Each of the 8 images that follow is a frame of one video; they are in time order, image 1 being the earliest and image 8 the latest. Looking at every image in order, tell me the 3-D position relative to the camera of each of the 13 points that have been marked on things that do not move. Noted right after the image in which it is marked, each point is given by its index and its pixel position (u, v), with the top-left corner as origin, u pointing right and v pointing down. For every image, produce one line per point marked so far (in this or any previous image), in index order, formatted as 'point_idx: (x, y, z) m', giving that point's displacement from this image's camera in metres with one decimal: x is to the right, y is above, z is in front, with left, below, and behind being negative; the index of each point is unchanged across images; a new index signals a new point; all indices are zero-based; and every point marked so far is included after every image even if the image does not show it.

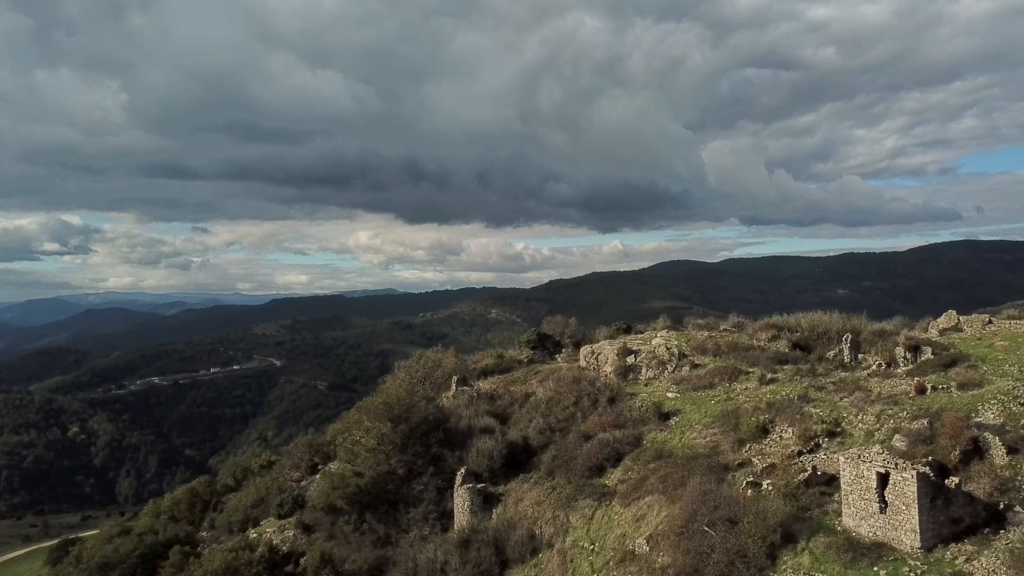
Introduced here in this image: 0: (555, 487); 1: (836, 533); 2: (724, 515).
0: (+1.1, -4.8, +18.9) m
1: (+5.7, -4.3, +13.7) m
2: (+3.9, -4.2, +14.5) m
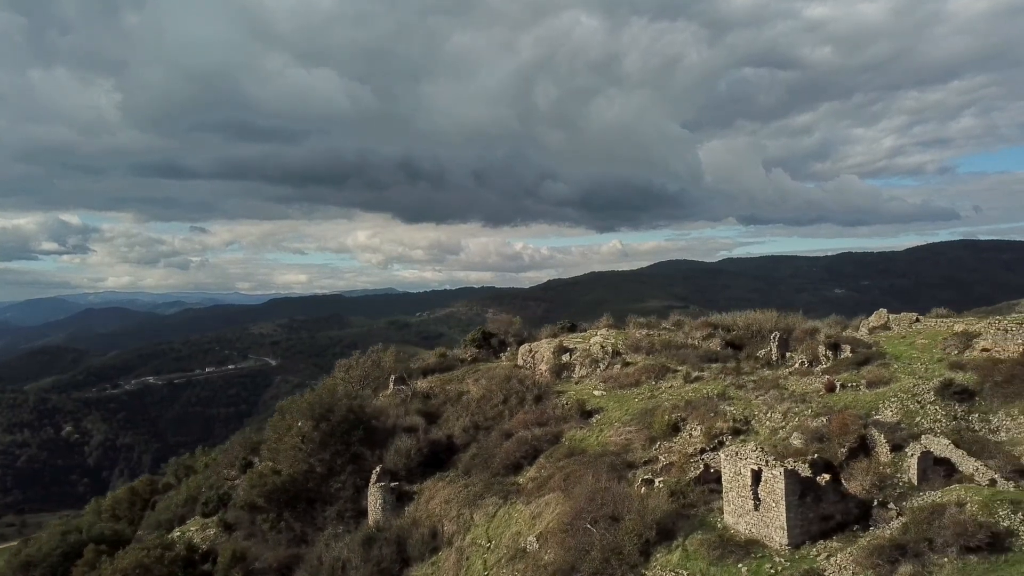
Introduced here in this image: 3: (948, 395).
0: (-1.1, -4.8, +18.9) m
1: (+3.6, -4.2, +13.7) m
2: (+1.7, -4.2, +14.5) m
3: (+9.0, -2.2, +16.2) m
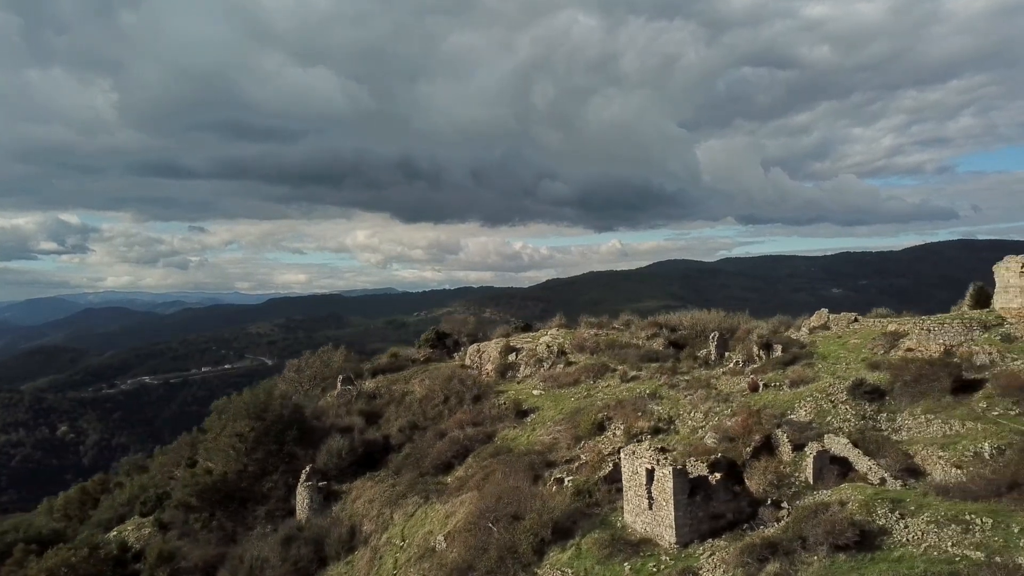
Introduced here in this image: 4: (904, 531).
0: (-2.9, -4.8, +19.0) m
1: (+1.8, -4.2, +13.8) m
2: (0.0, -4.2, +14.6) m
3: (+7.2, -2.2, +16.3) m
4: (+5.7, -3.5, +11.3) m
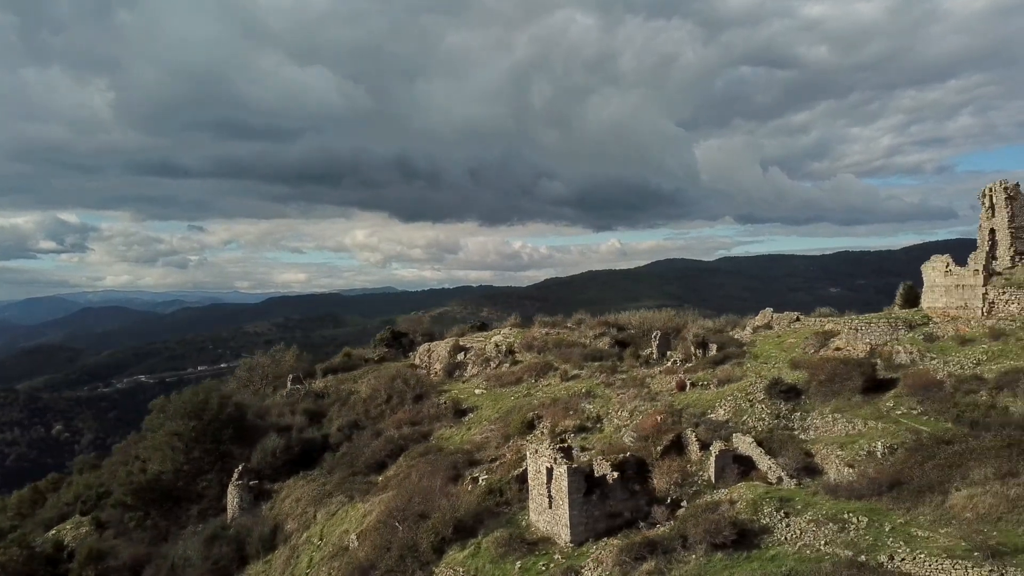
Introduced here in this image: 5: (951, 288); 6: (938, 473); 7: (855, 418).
0: (-4.6, -4.8, +19.0) m
1: (0.0, -4.2, +13.8) m
2: (-1.8, -4.2, +14.6) m
3: (+5.5, -2.2, +16.3) m
4: (+3.9, -3.5, +11.3) m
5: (+10.1, 0.0, +18.1) m
6: (+6.1, -2.7, +11.3) m
7: (+6.2, -2.4, +14.3) m
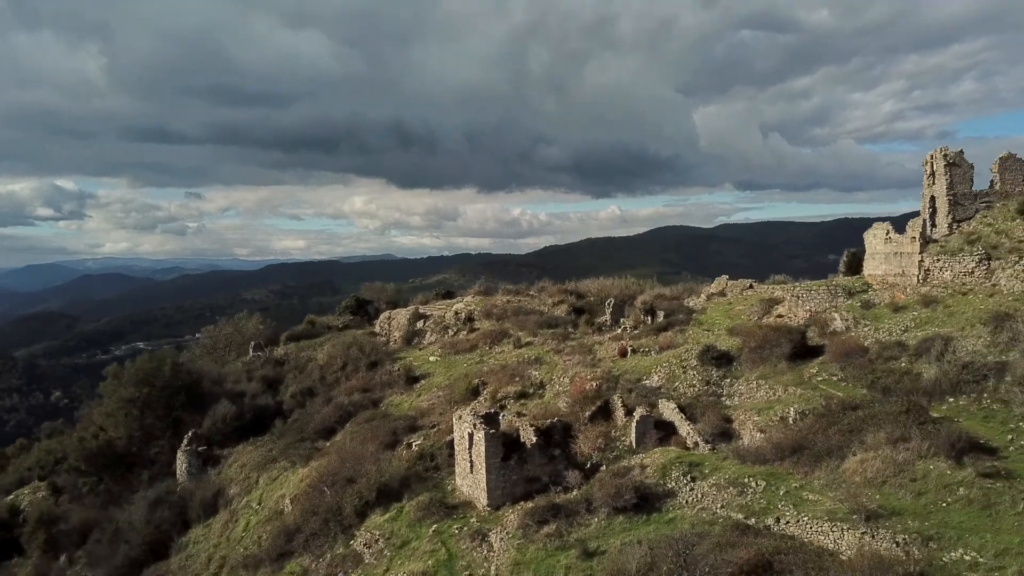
0: (-6.0, -4.0, +19.2) m
1: (-1.3, -3.7, +14.1) m
2: (-3.1, -3.5, +14.8) m
3: (+4.1, -1.5, +16.4) m
4: (+2.6, -3.0, +11.5) m
5: (+8.7, +0.7, +18.1) m
6: (+4.8, -2.2, +11.4) m
7: (+4.9, -1.8, +14.4) m
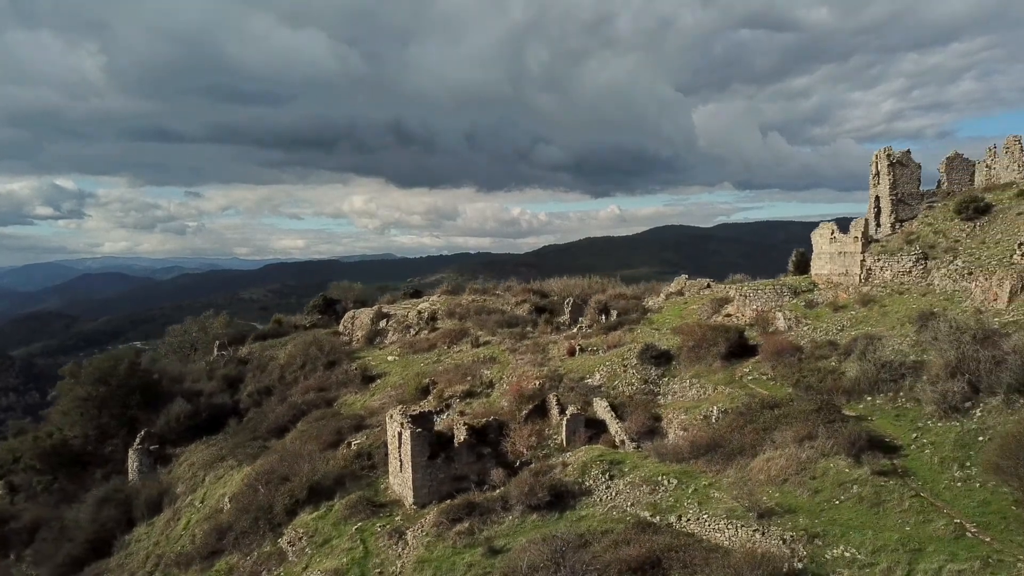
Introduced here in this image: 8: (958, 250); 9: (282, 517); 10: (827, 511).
0: (-7.2, -4.0, +19.3) m
1: (-2.6, -3.6, +14.1) m
2: (-4.4, -3.5, +14.9) m
3: (+2.9, -1.5, +16.5) m
4: (+1.3, -3.0, +11.6) m
5: (+7.5, +0.8, +18.2) m
6: (+3.5, -2.2, +11.5) m
7: (+3.6, -1.8, +14.5) m
8: (+8.8, +0.7, +15.4) m
9: (-4.0, -4.0, +13.7) m
10: (+3.7, -2.6, +9.2) m
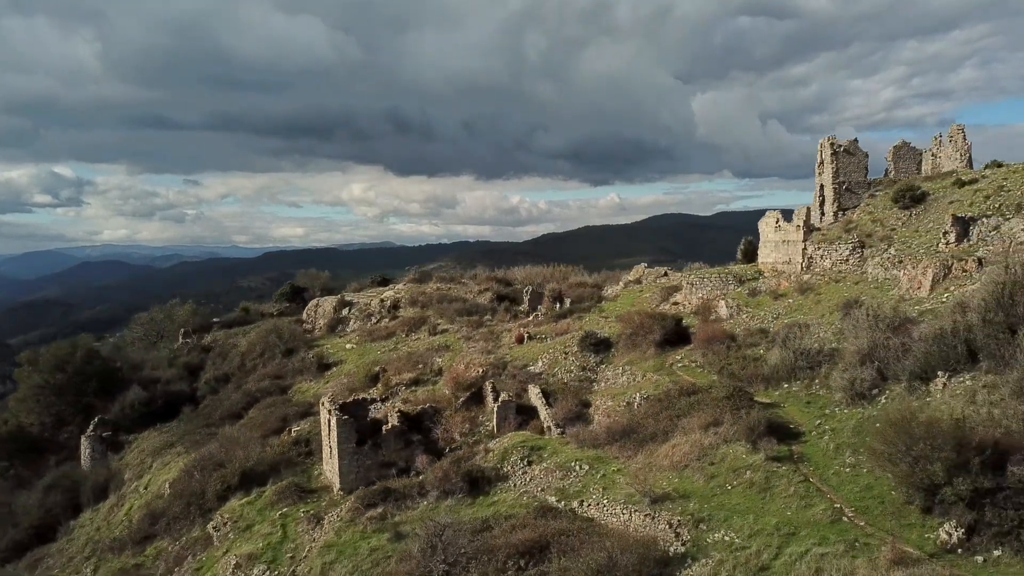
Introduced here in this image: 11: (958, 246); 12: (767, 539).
0: (-8.5, -3.7, +19.4) m
1: (-3.8, -3.4, +14.3) m
2: (-5.6, -3.3, +15.0) m
3: (+1.6, -1.2, +16.6) m
4: (+0.1, -2.8, +11.7) m
5: (+6.2, +1.0, +18.3) m
6: (+2.3, -2.0, +11.6) m
7: (+2.4, -1.5, +14.6) m
8: (+7.5, +1.0, +15.5) m
9: (-5.3, -3.8, +13.8) m
10: (+2.5, -2.5, +9.4) m
11: (+7.8, +0.7, +13.7) m
12: (+2.7, -2.6, +8.1) m
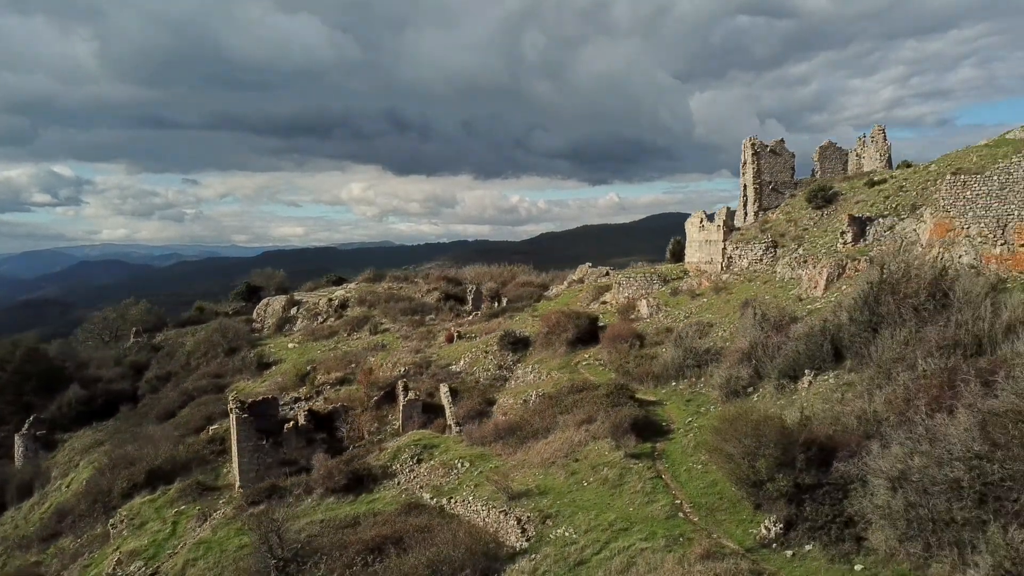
0: (-10.2, -3.6, +19.6) m
1: (-5.5, -3.4, +14.4) m
2: (-7.4, -3.3, +15.1) m
3: (-0.1, -1.2, +16.7) m
4: (-1.6, -2.8, +11.9) m
5: (+4.5, +1.1, +18.4) m
6: (+0.6, -2.0, +11.8) m
7: (+0.6, -1.5, +14.7) m
8: (+5.8, +1.0, +15.6) m
9: (-7.0, -3.8, +13.9) m
10: (+0.7, -2.5, +9.5) m
11: (+6.0, +0.7, +13.8) m
12: (+0.9, -2.6, +8.3) m
